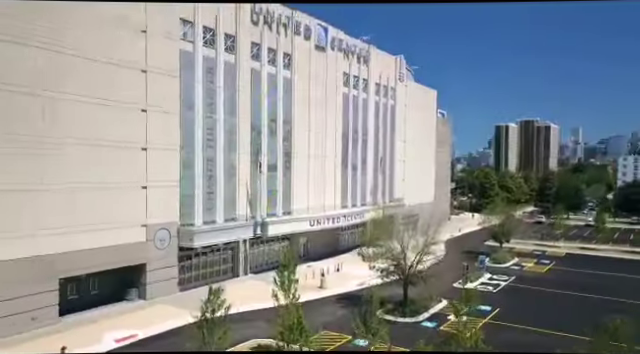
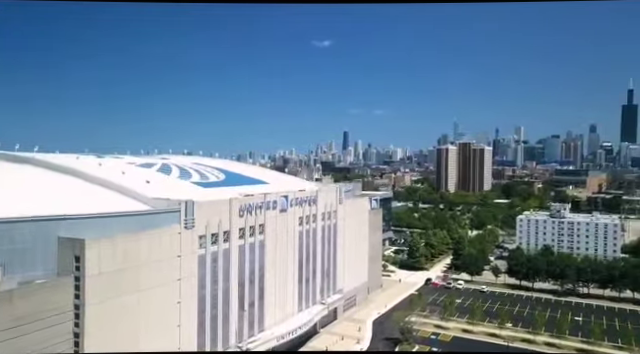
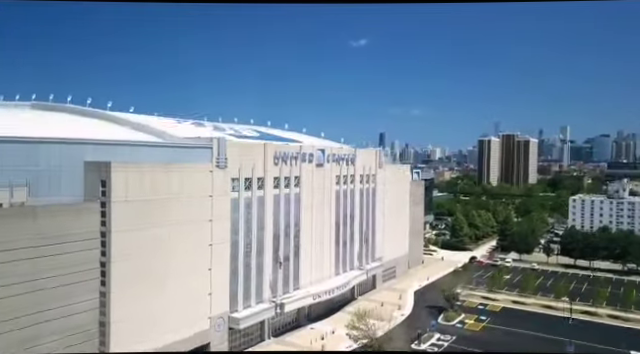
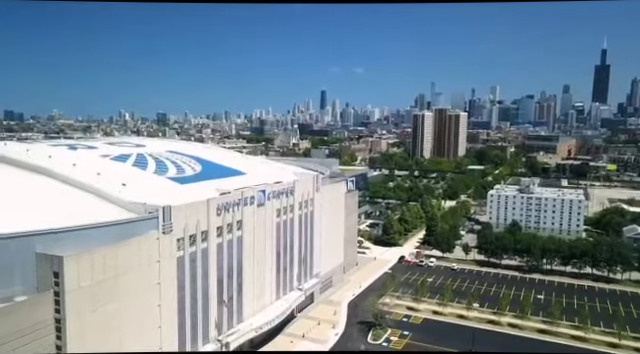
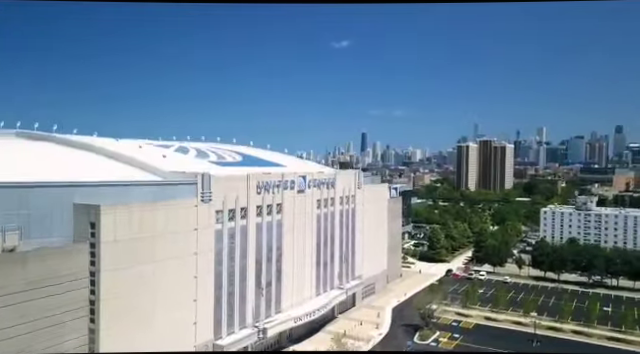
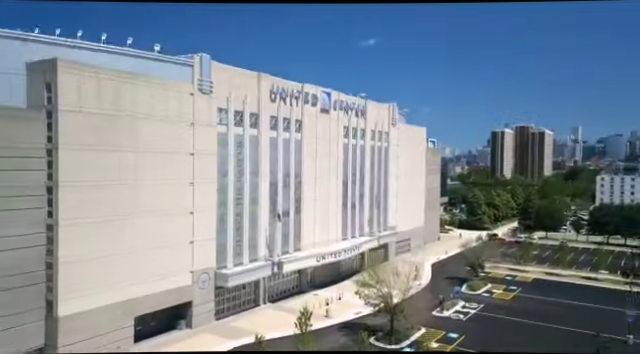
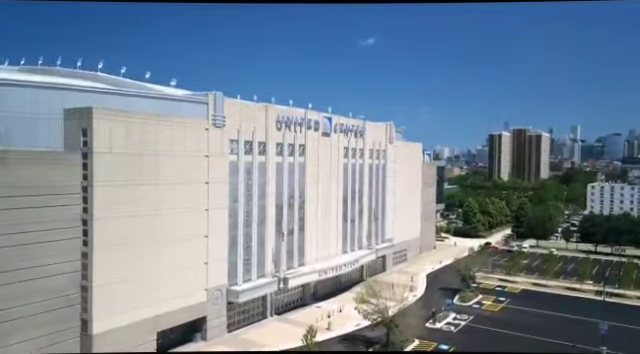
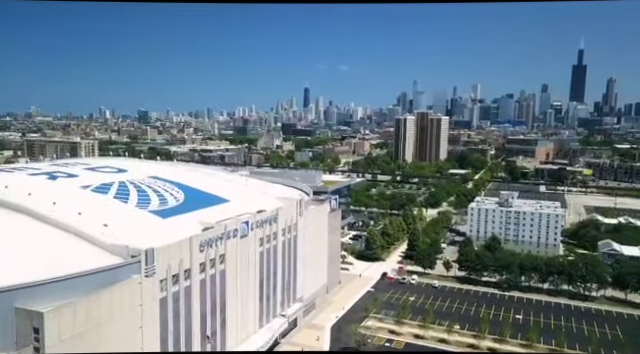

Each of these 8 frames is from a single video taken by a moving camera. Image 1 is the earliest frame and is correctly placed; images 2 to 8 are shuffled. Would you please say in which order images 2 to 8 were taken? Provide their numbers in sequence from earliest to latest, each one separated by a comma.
6, 7, 3, 5, 2, 4, 8
